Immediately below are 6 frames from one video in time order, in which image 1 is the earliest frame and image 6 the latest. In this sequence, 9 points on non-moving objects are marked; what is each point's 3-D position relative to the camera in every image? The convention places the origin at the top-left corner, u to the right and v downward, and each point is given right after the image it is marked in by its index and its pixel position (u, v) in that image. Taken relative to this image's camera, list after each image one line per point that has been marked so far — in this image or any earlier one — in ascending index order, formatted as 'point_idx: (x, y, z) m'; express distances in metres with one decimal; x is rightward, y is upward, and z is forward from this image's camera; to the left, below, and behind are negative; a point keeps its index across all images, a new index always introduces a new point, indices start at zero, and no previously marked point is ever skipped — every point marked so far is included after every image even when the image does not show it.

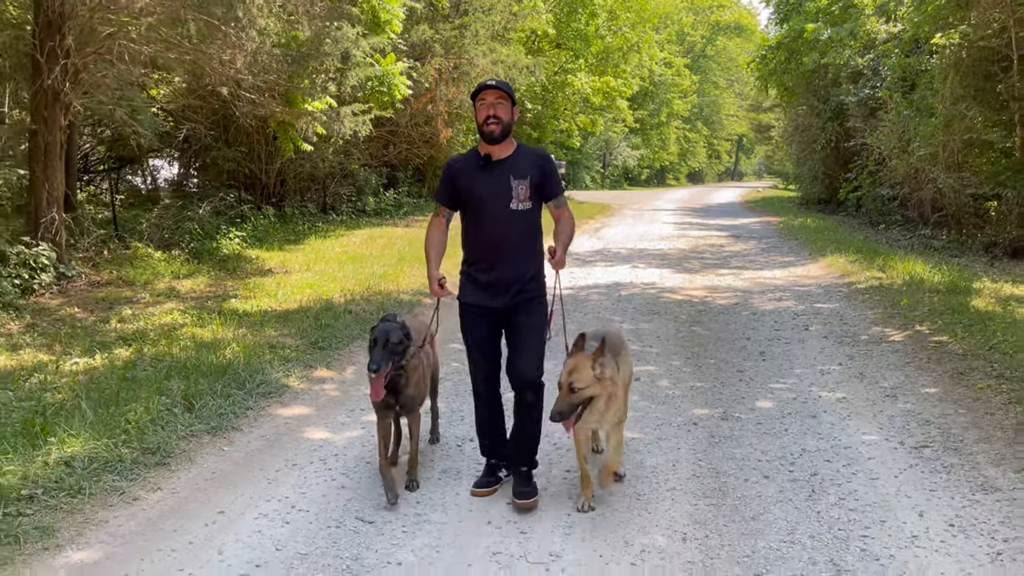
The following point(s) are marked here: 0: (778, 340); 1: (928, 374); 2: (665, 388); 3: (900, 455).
0: (+2.5, -0.5, +8.1) m
1: (+3.1, -0.6, +6.7) m
2: (+1.1, -0.7, +6.5) m
3: (+2.2, -0.9, +5.0) m
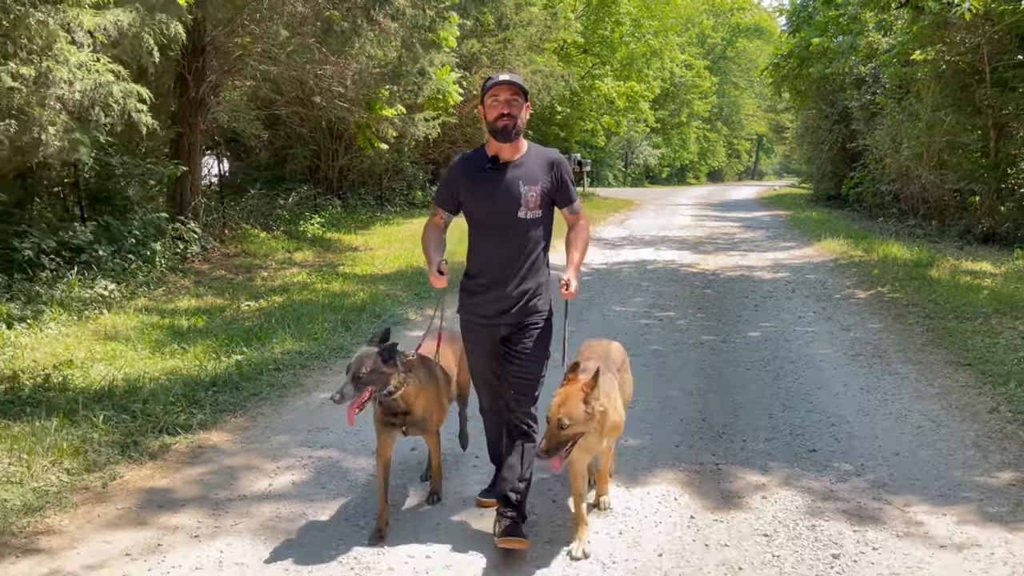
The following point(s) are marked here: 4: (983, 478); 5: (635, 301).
0: (+3.1, -0.1, +10.5) m
1: (+3.7, -0.3, +9.0) m
2: (+1.7, -0.4, +8.9) m
3: (+2.7, -0.6, +7.4) m
4: (+2.4, -1.0, +4.5) m
5: (+1.4, -0.2, +10.2) m
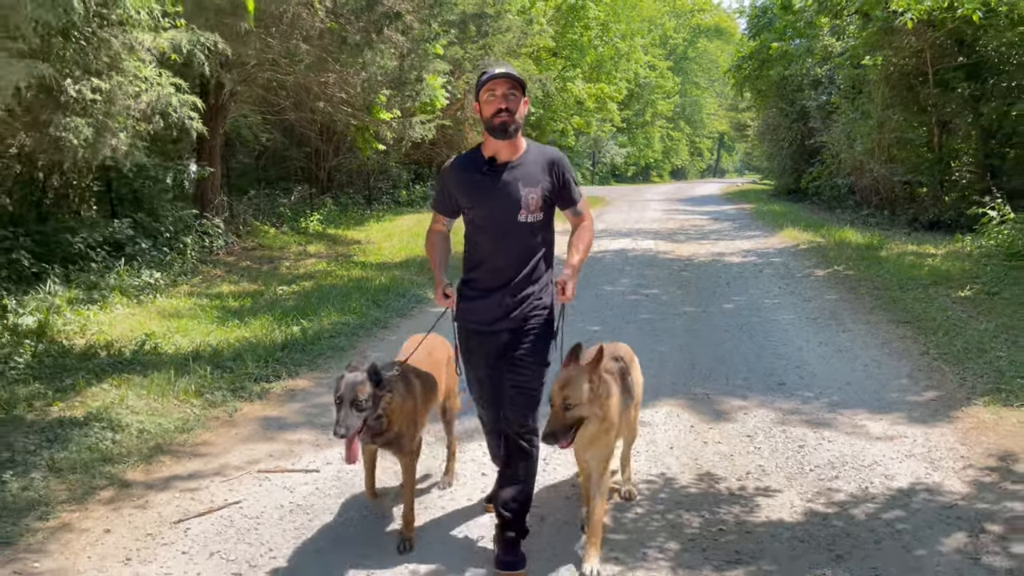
0: (+3.1, +0.1, +11.8) m
1: (+3.8, 0.0, +10.4) m
2: (+1.8, -0.1, +10.2) m
3: (+2.9, -0.3, +8.7) m
4: (+2.7, -0.7, +5.9) m
5: (+1.4, +0.1, +11.5) m
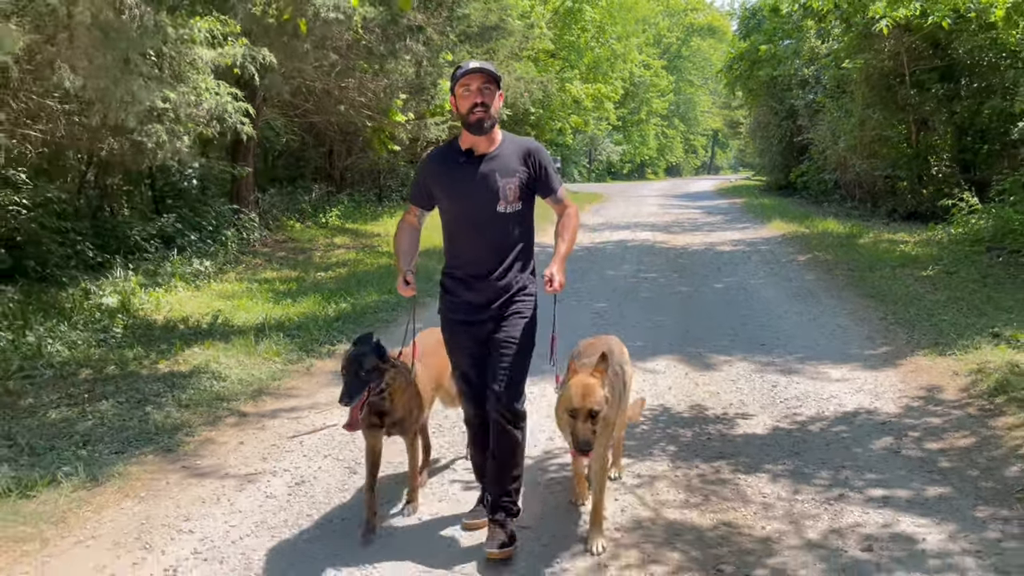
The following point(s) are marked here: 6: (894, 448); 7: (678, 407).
0: (+3.2, +0.4, +13.1) m
1: (+4.0, +0.2, +11.6) m
2: (+2.0, +0.1, +11.5) m
3: (+3.0, -0.1, +10.0) m
4: (+2.9, -0.5, +7.1) m
5: (+1.6, +0.3, +12.7) m
6: (+2.1, -0.9, +4.9) m
7: (+1.1, -0.8, +5.9) m
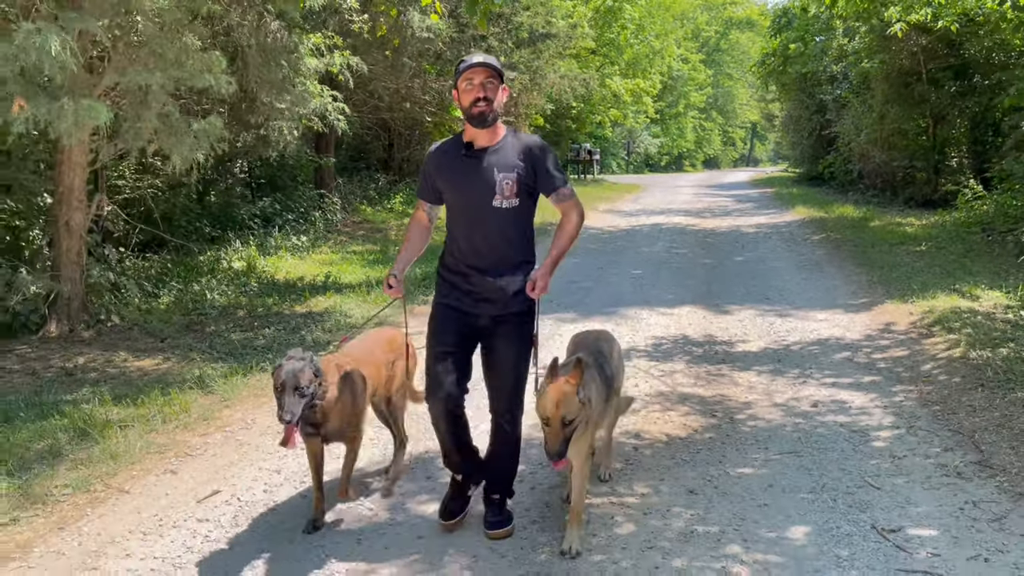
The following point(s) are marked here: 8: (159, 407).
0: (+4.0, +0.8, +14.9) m
1: (+4.7, +0.6, +13.4) m
2: (+2.7, +0.5, +13.3) m
3: (+3.7, +0.3, +11.8) m
4: (+3.4, -0.1, +9.0) m
5: (+2.4, +0.7, +14.6) m
6: (+2.6, -0.5, +6.8) m
7: (+1.6, -0.4, +7.8) m
8: (-2.2, -0.8, +5.6) m
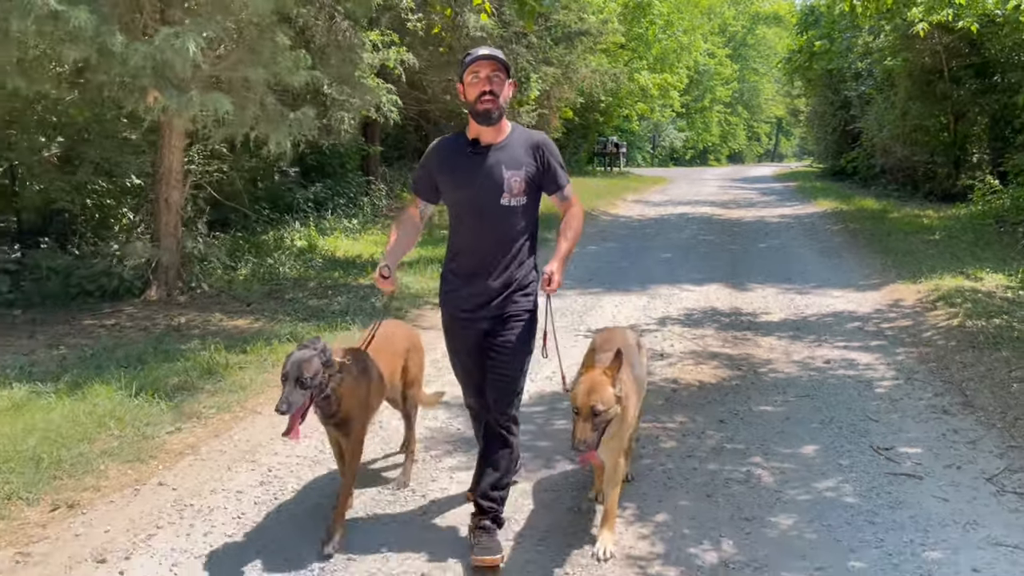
0: (+4.7, +1.0, +15.7) m
1: (+5.3, +0.8, +14.2) m
2: (+3.3, +0.7, +14.2) m
3: (+4.3, +0.5, +12.6) m
4: (+3.9, +0.1, +9.8) m
5: (+3.0, +1.0, +15.5) m
6: (+3.0, -0.3, +7.7) m
7: (+2.1, -0.2, +8.7) m
8: (-1.8, -0.5, +6.6) m
